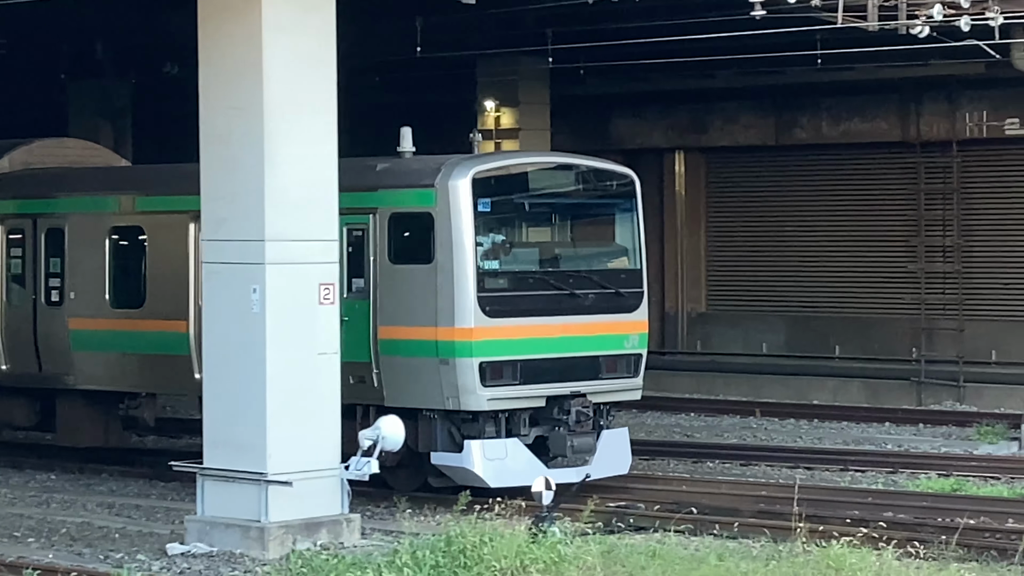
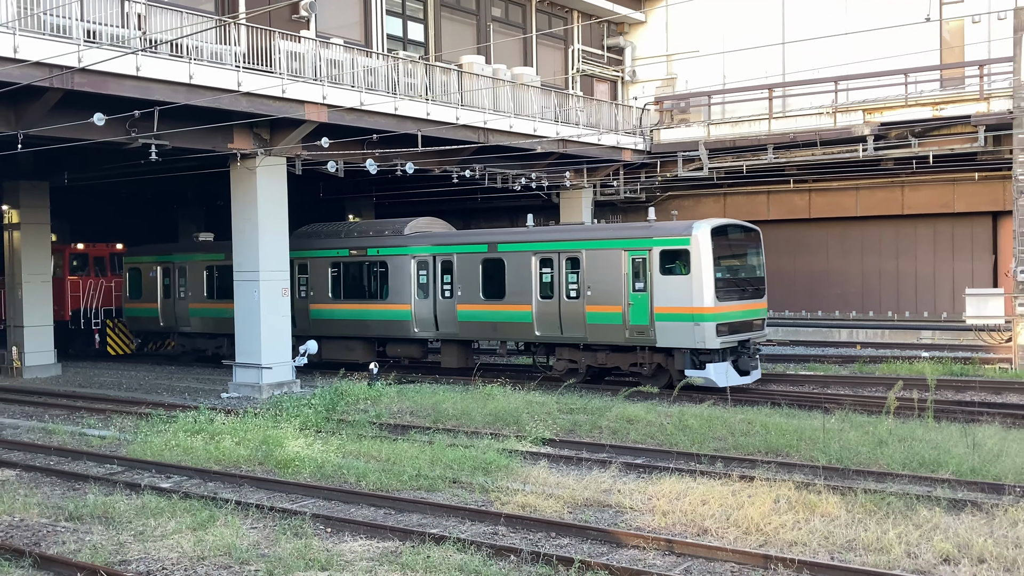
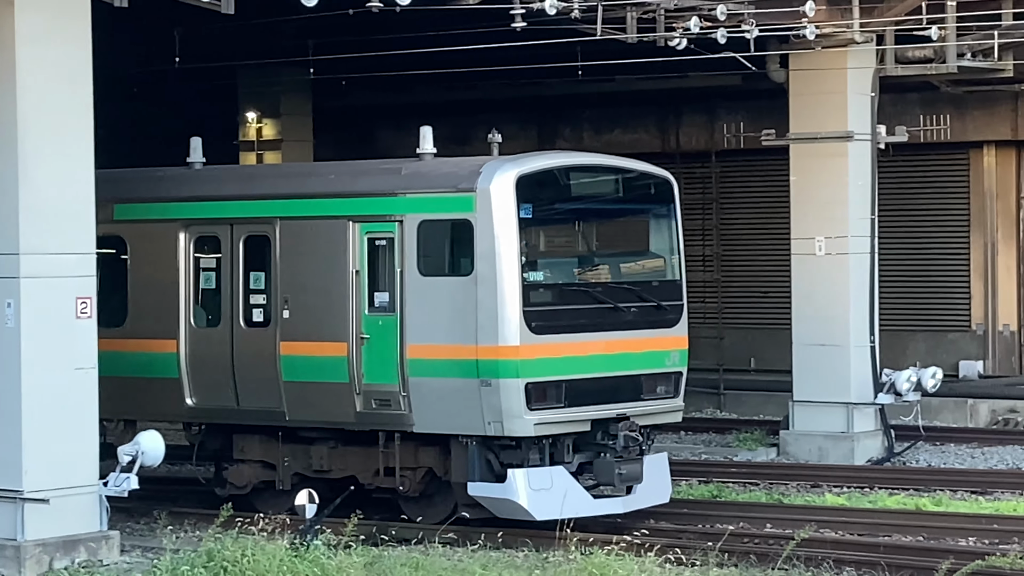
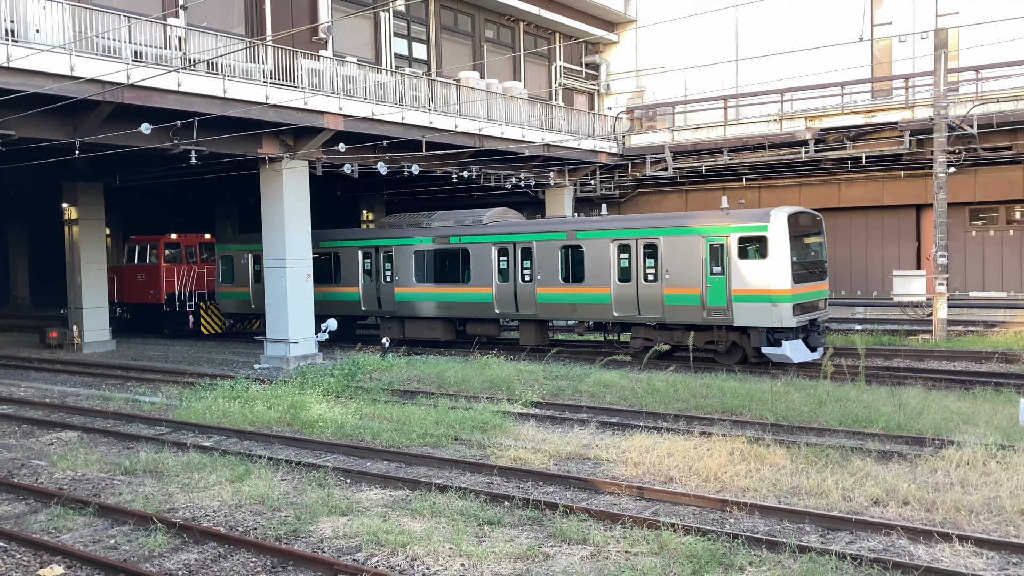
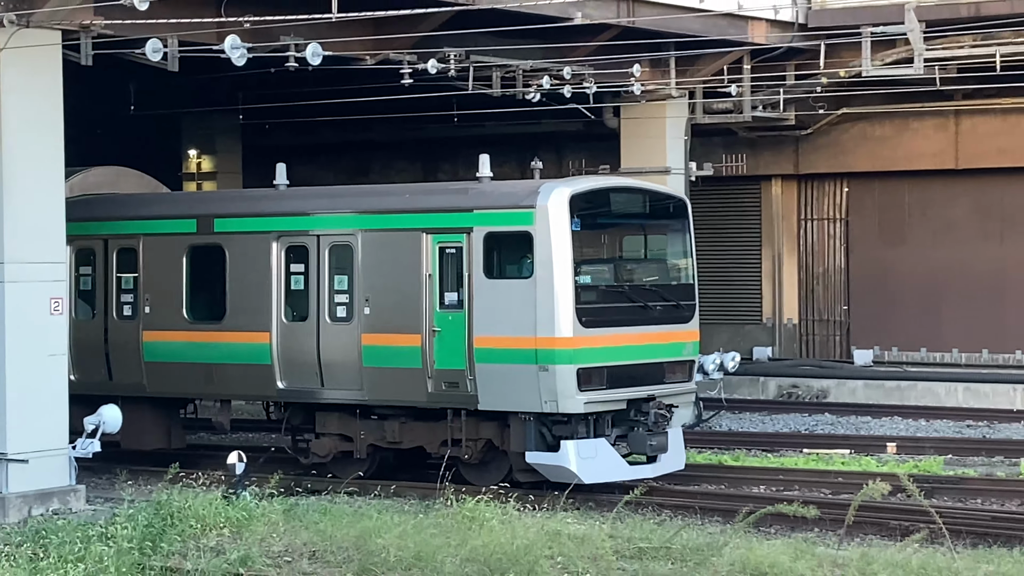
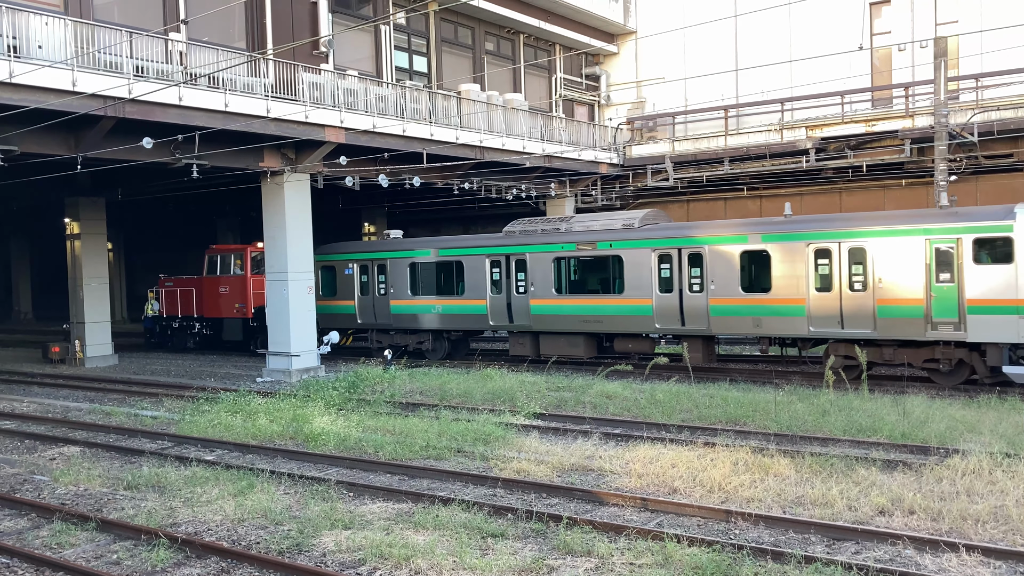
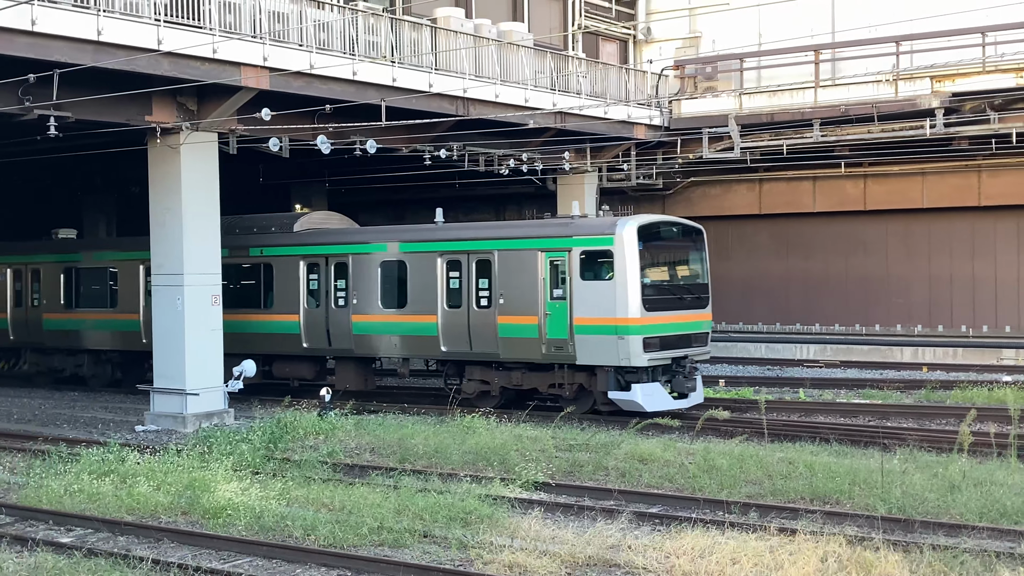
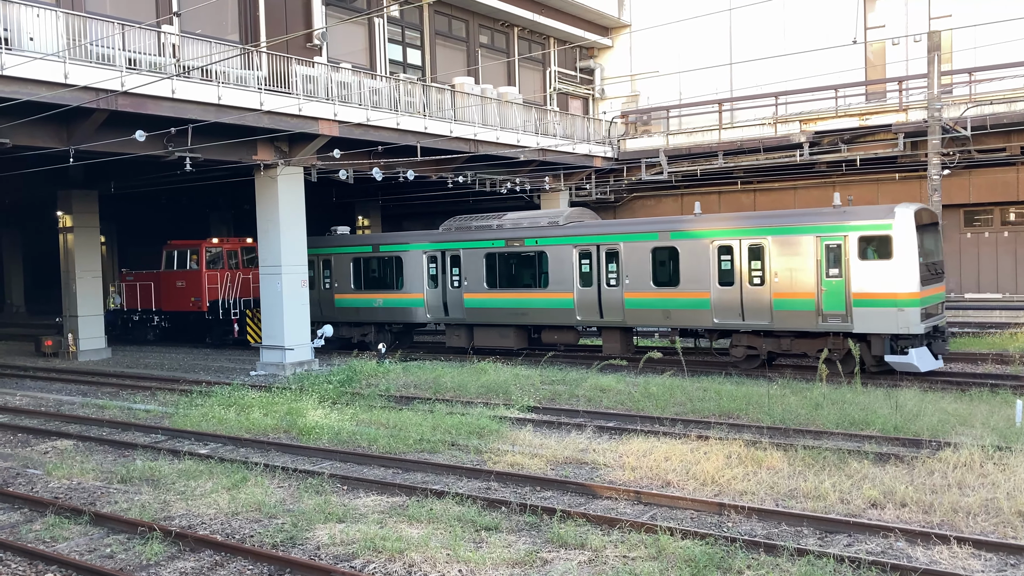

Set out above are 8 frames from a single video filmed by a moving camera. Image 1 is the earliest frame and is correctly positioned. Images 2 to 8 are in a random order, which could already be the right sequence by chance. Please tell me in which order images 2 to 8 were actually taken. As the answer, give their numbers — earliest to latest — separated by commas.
3, 5, 7, 2, 4, 8, 6
